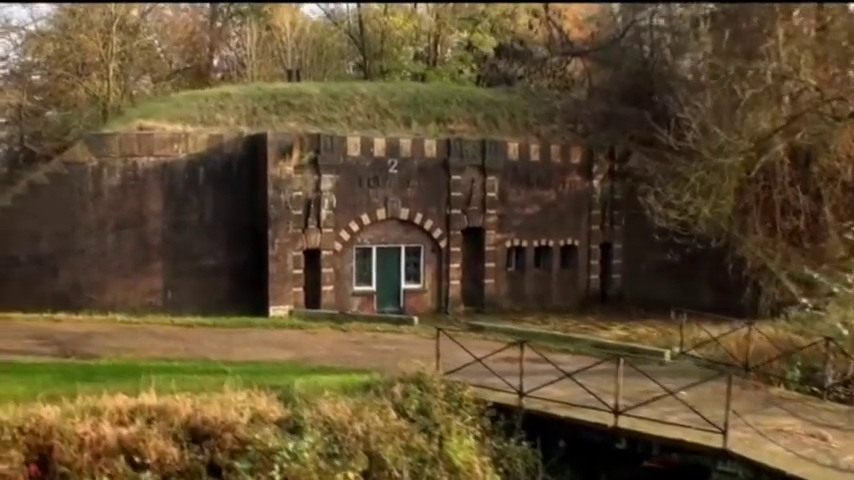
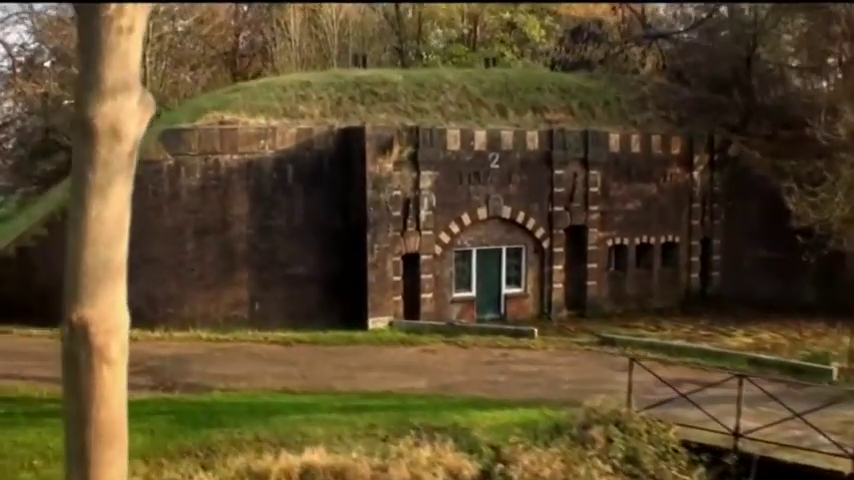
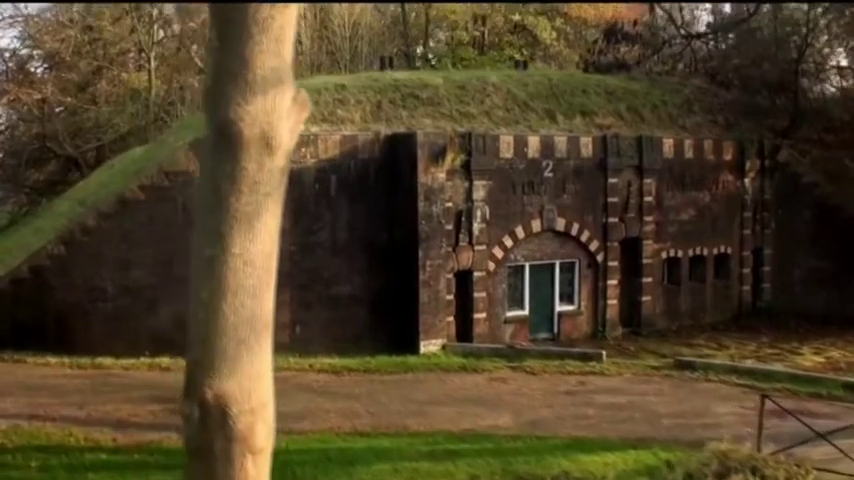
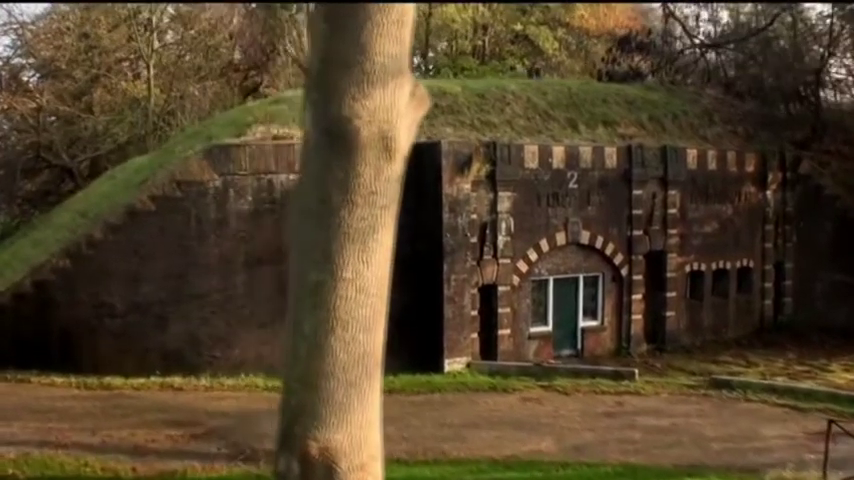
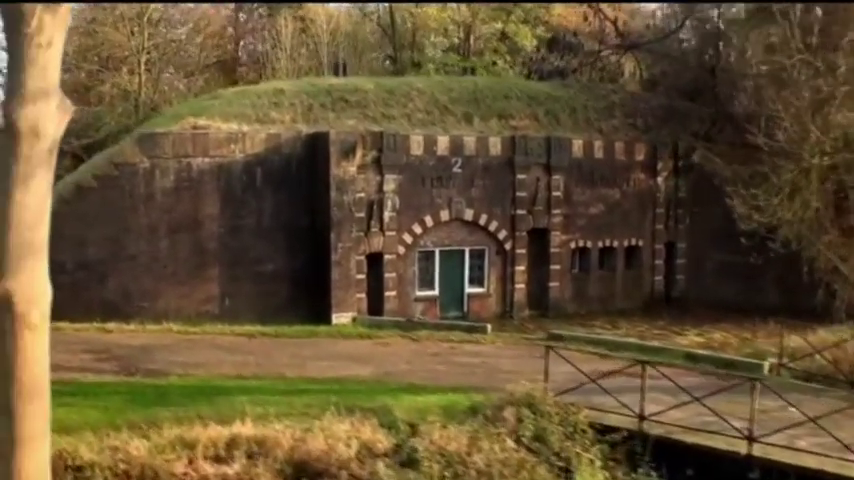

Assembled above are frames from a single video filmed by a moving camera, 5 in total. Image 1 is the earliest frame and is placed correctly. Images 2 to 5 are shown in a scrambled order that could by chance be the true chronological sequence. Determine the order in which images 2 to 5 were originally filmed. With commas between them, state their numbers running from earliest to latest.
5, 2, 3, 4
